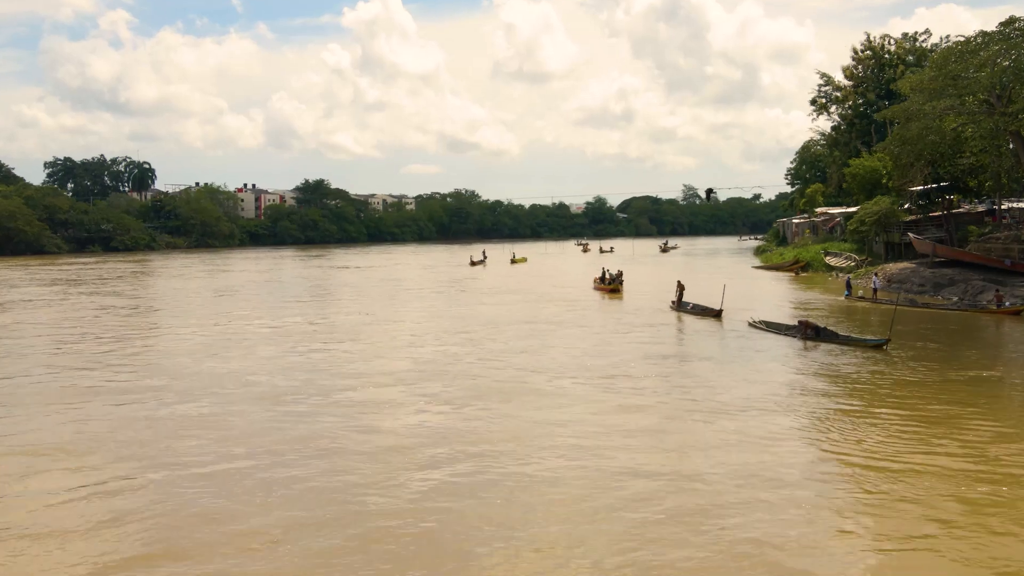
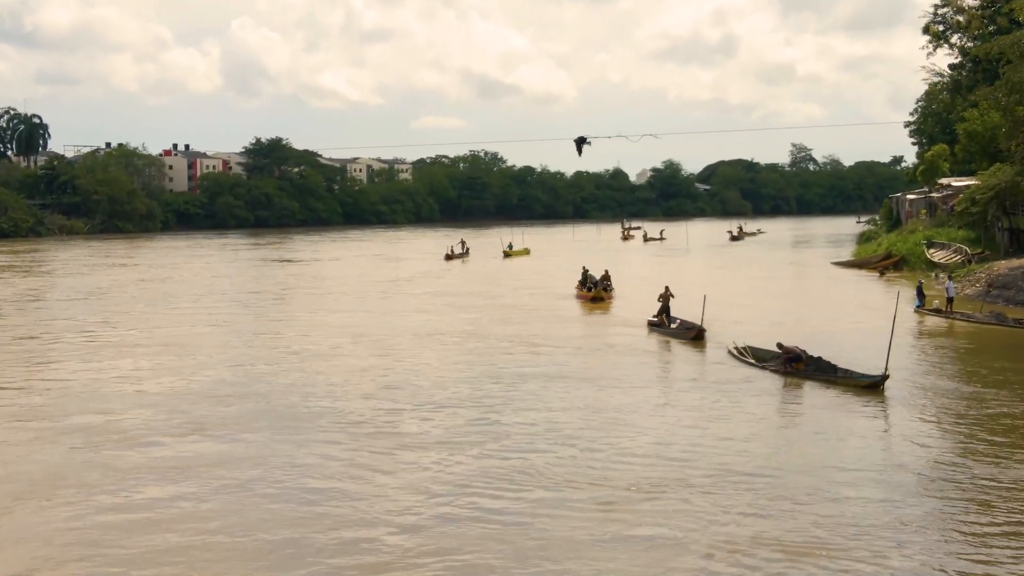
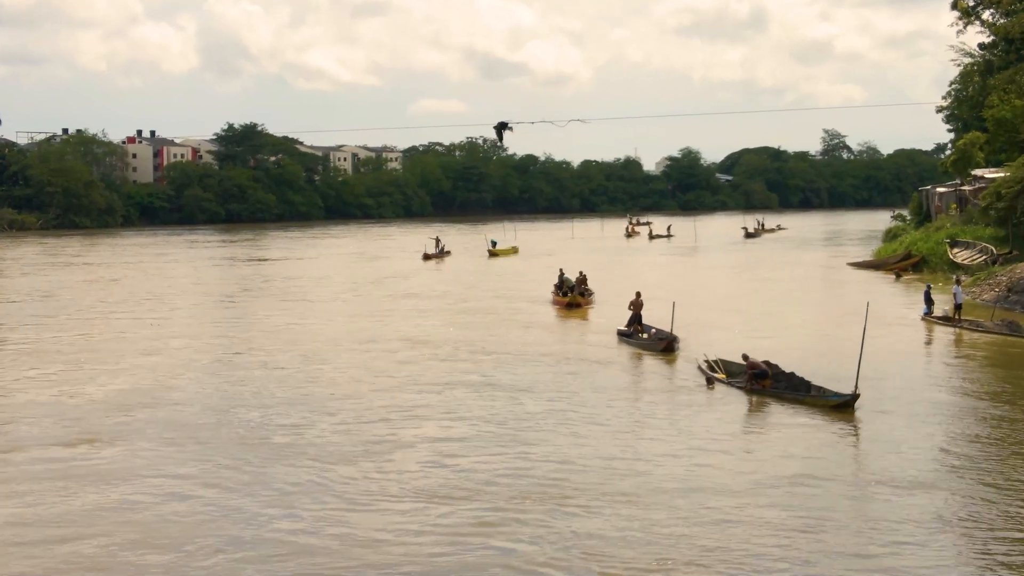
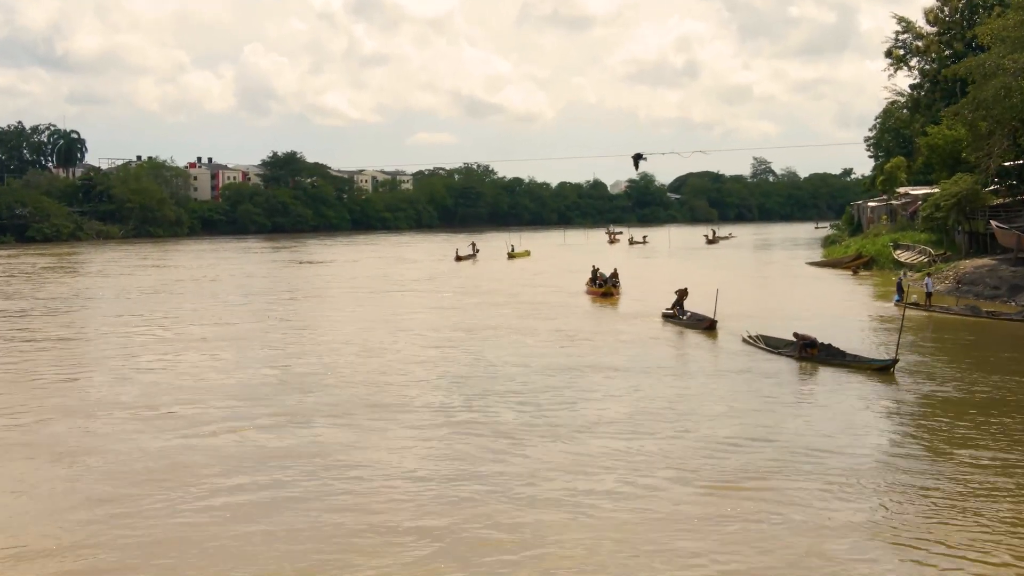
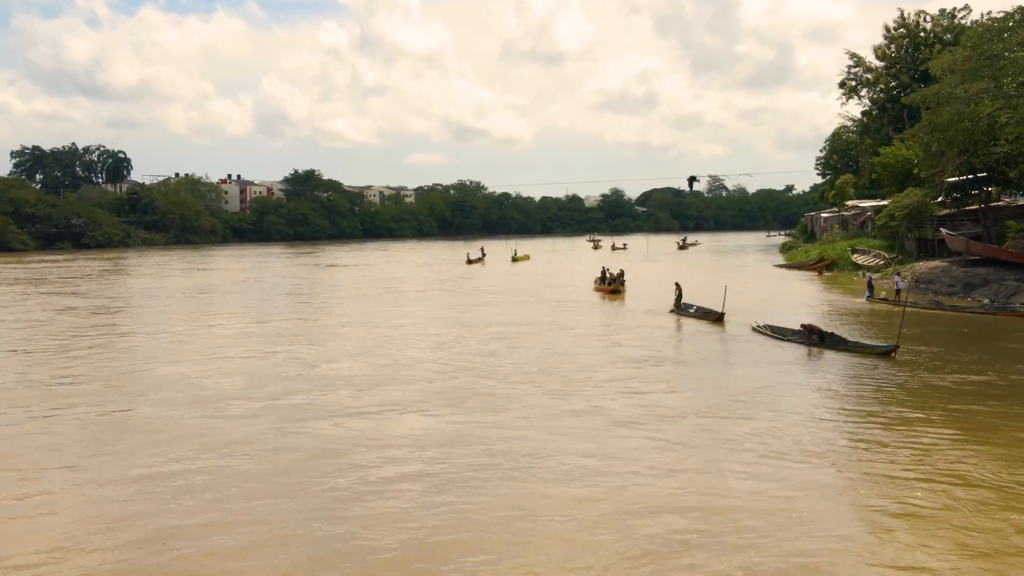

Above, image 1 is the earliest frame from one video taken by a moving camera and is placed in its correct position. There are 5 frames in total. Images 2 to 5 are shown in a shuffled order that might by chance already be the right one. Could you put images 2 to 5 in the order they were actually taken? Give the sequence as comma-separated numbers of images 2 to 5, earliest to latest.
5, 4, 2, 3
